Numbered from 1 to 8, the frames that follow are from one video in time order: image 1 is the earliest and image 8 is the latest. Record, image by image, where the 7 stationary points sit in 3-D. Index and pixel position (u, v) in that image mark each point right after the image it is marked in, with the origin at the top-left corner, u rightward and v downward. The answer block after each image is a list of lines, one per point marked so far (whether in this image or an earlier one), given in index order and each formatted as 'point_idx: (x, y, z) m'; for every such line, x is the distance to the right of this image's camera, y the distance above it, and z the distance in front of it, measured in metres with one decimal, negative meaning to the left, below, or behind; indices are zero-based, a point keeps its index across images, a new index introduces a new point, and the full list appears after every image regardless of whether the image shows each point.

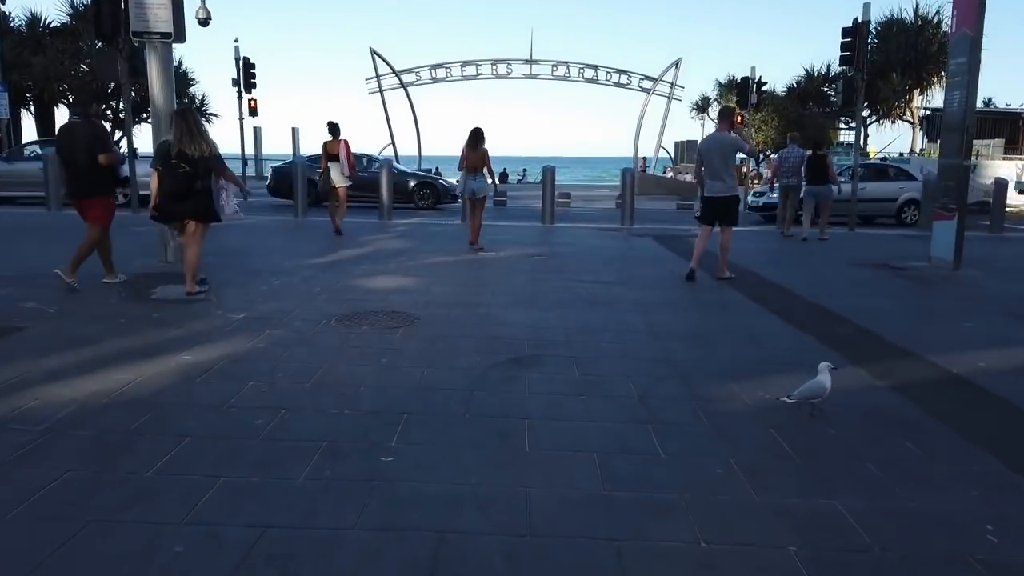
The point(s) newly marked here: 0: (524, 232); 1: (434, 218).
0: (+0.2, +0.9, +15.9) m
1: (-1.5, +1.3, +18.7) m
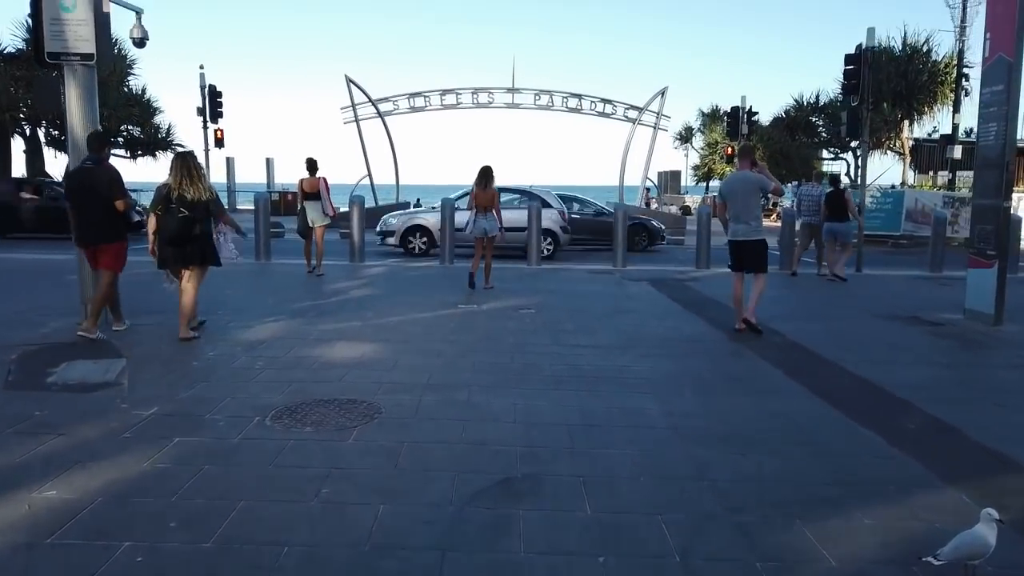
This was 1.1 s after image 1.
0: (-0.1, +0.2, +14.6) m
1: (-1.9, +0.5, +17.3) m
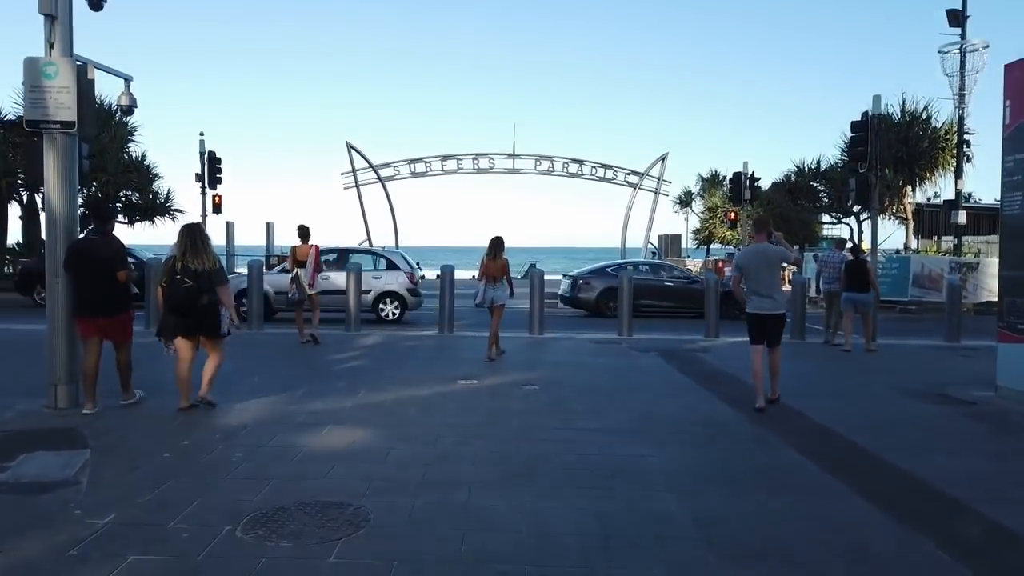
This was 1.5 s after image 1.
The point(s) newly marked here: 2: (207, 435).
0: (-0.1, -0.9, +14.0) m
1: (-1.8, -0.7, +16.8) m
2: (-2.1, -1.0, +6.6) m
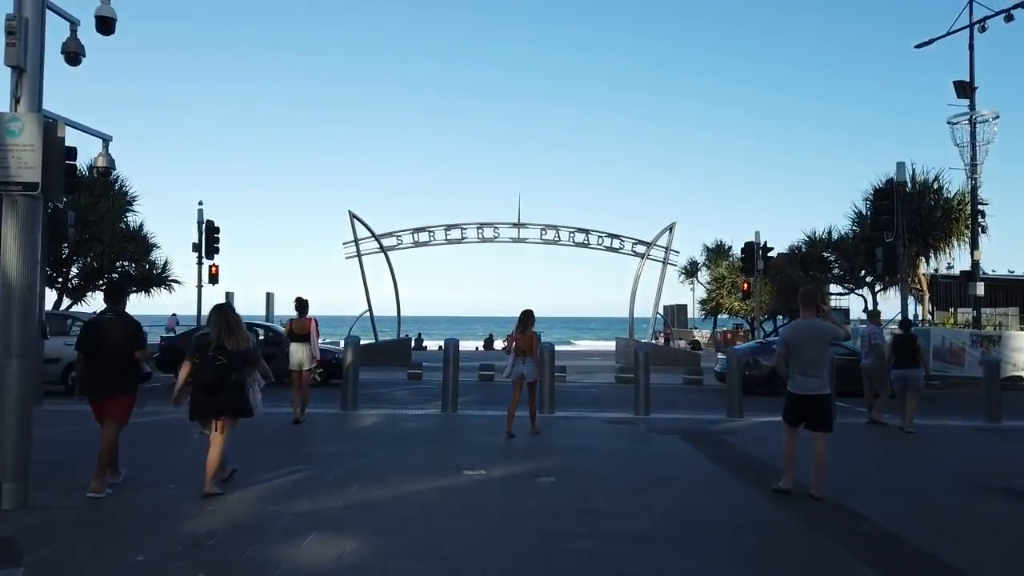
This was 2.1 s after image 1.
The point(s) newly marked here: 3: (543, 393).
0: (+0.1, -1.9, +13.0) m
1: (-1.7, -2.0, +15.7) m
2: (-2.0, -1.5, +5.5) m
3: (+0.5, -1.6, +14.5) m
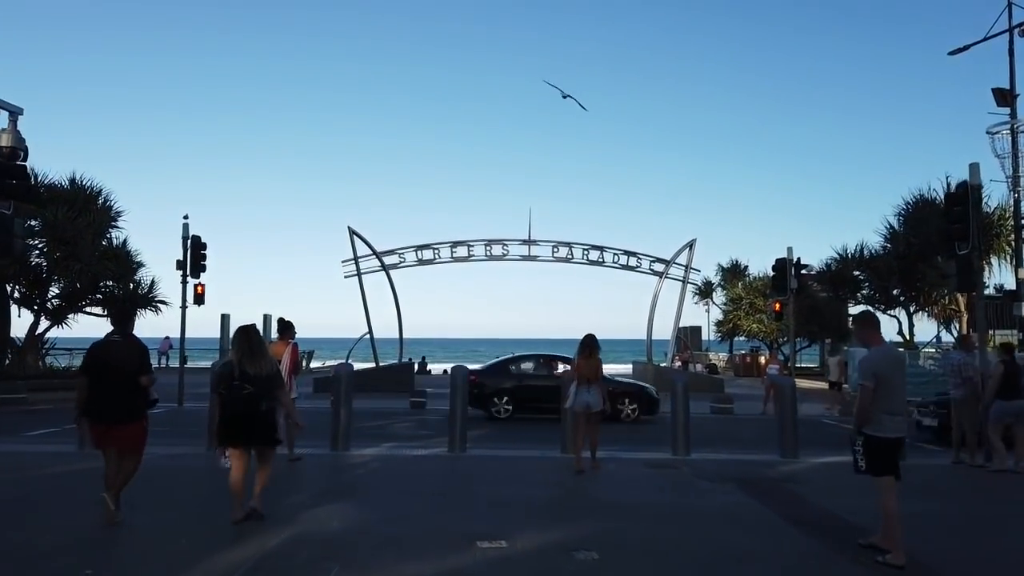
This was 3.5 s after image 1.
0: (+0.3, -2.1, +10.8) m
1: (-1.5, -2.2, +13.6) m
2: (-1.8, -1.5, +3.4) m
3: (+0.7, -1.9, +12.4) m
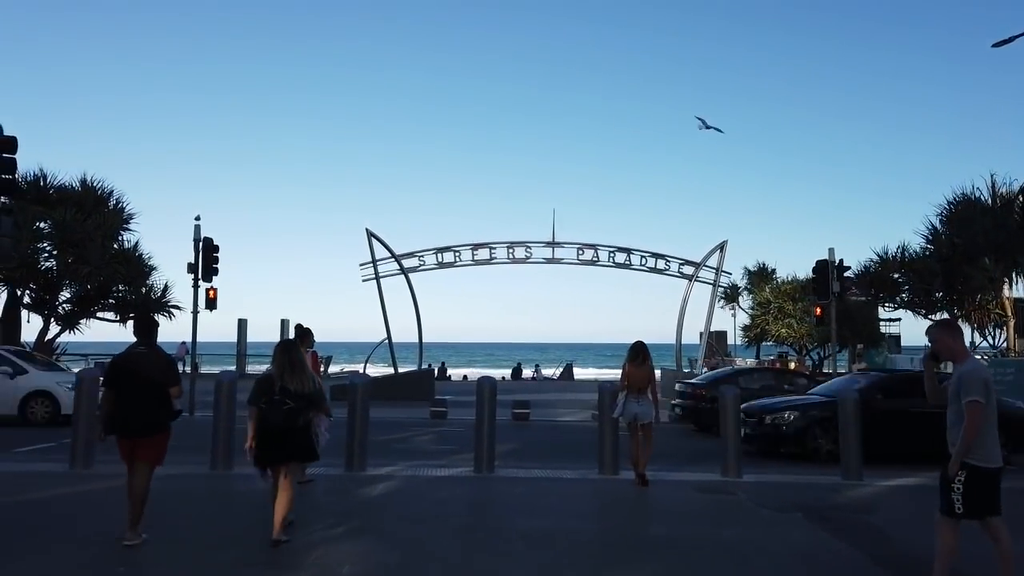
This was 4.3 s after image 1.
0: (+0.7, -2.1, +9.7) m
1: (-1.0, -2.3, +12.5) m
2: (-1.6, -1.6, +2.3) m
3: (+1.1, -1.9, +11.3) m
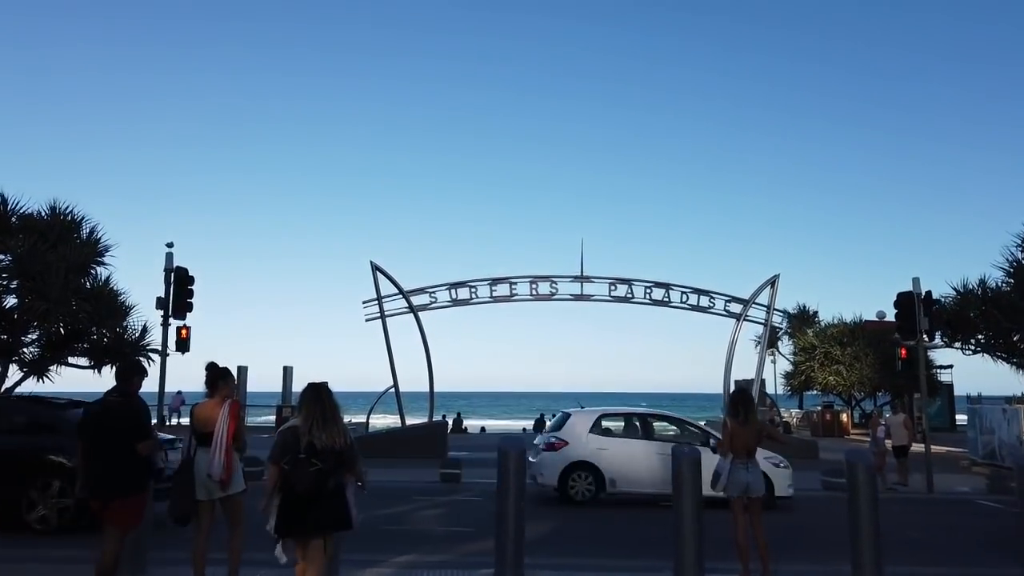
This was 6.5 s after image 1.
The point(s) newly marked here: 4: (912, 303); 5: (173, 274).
0: (+0.9, -2.2, +6.0) m
1: (-0.7, -2.5, +8.8) m
2: (-1.4, -1.3, -1.3) m
3: (+1.4, -2.1, +7.6) m
4: (+8.0, -0.3, +19.1) m
5: (-7.0, +0.3, +19.8) m
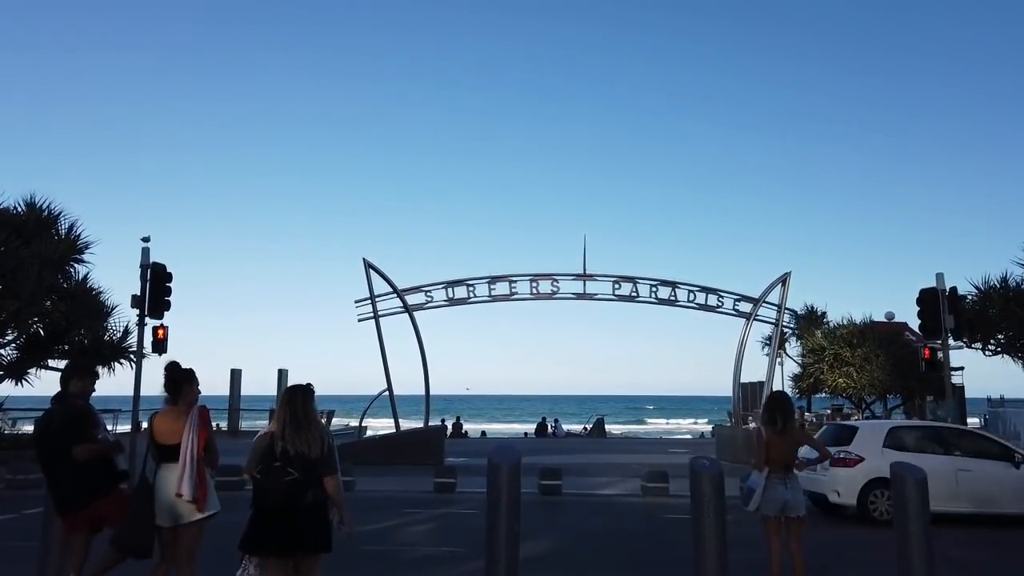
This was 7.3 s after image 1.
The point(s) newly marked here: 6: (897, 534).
0: (+0.9, -2.1, +4.8) m
1: (-0.8, -2.4, +7.7) m
2: (-1.5, -1.1, -2.4) m
3: (+1.3, -2.0, +6.4) m
4: (+8.0, -0.2, +17.9) m
5: (-7.0, +0.3, +18.7) m
6: (+2.8, -1.9, +6.9) m
